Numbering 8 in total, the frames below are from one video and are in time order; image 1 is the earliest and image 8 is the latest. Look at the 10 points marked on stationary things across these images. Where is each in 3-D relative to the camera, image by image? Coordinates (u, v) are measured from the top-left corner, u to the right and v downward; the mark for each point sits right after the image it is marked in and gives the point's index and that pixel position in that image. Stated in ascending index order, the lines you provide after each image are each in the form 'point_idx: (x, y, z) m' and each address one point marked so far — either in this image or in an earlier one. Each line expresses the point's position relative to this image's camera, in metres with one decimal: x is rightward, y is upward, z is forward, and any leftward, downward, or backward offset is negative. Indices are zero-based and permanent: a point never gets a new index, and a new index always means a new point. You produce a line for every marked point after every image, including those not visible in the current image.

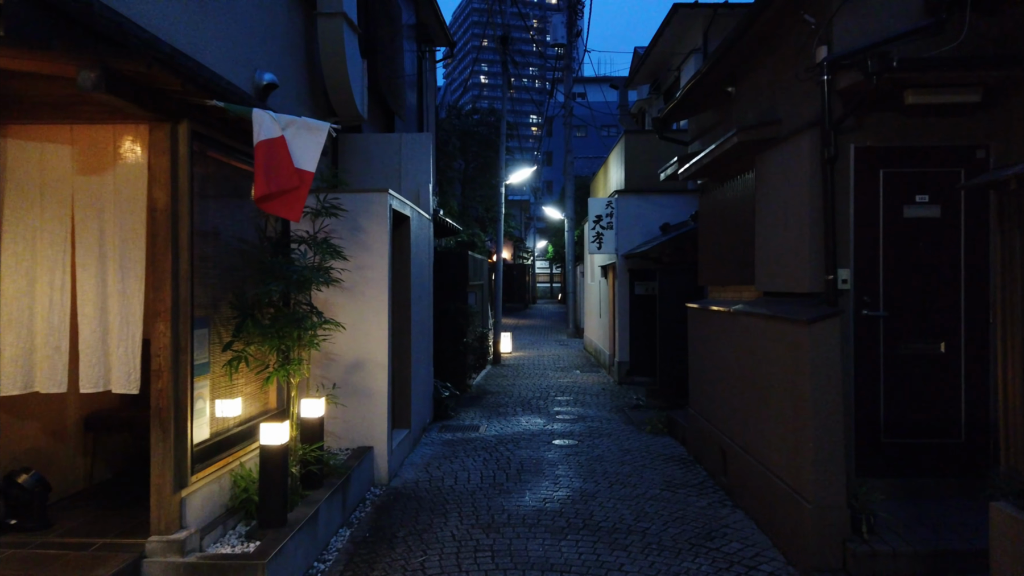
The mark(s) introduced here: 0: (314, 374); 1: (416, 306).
0: (-1.9, -0.8, +7.6) m
1: (-1.1, -0.2, +9.6) m
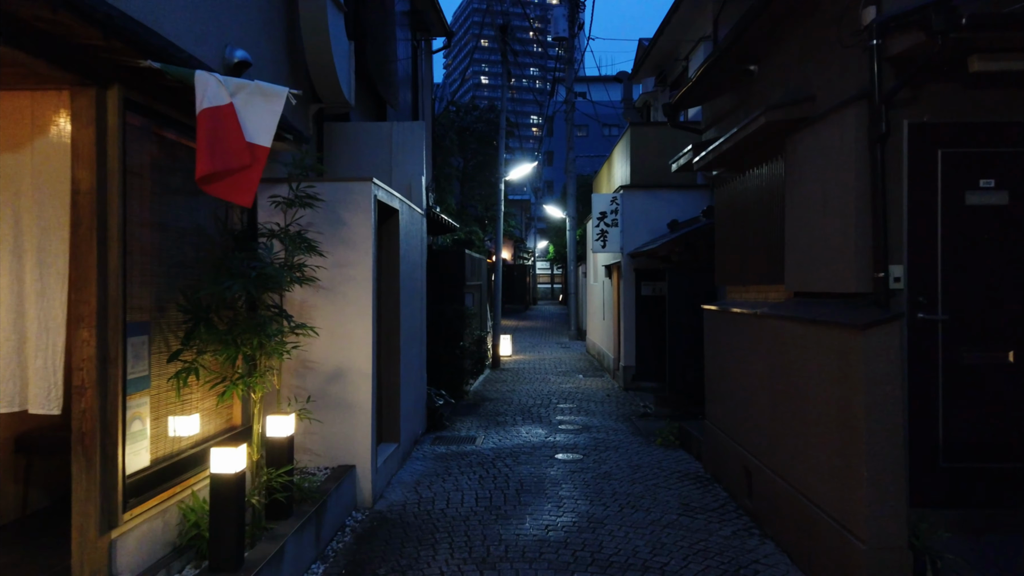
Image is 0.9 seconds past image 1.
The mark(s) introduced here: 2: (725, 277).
0: (-1.9, -0.8, +6.8) m
1: (-1.2, -0.2, +8.8) m
2: (+2.2, +0.1, +8.5) m
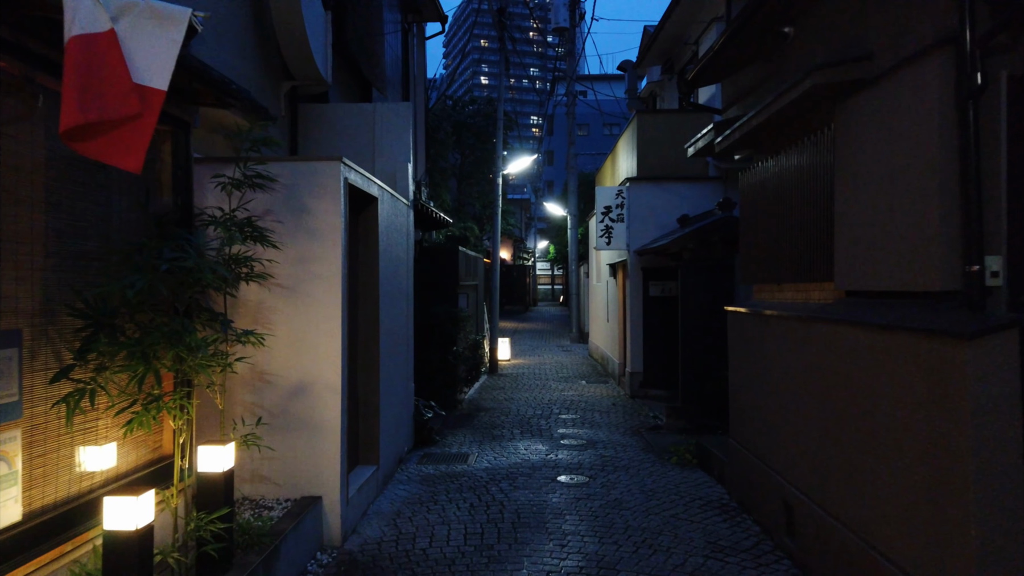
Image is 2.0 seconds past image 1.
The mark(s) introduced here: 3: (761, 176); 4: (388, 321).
0: (-1.9, -0.8, +5.8) m
1: (-1.2, -0.2, +7.7) m
2: (+2.2, +0.1, +7.4) m
3: (+2.3, +1.0, +7.3) m
4: (-1.2, -0.3, +7.7) m
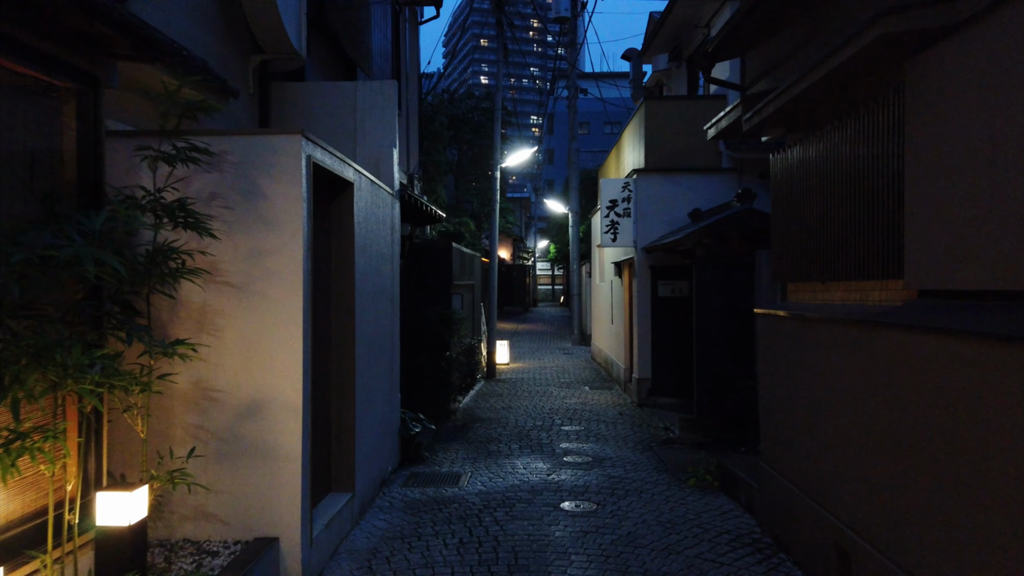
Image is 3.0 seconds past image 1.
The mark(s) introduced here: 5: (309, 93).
0: (-2.0, -0.8, +4.8) m
1: (-1.2, -0.2, +6.8) m
2: (+2.2, +0.1, +6.5) m
3: (+2.3, +1.0, +6.4) m
4: (-1.2, -0.3, +6.8) m
5: (-2.1, +2.0, +8.4) m
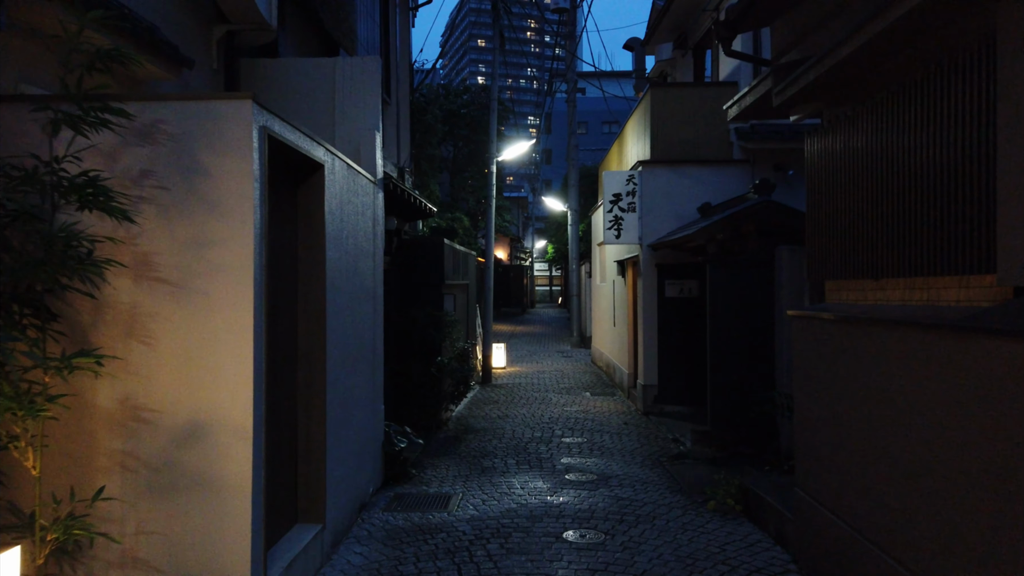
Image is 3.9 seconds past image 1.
0: (-2.0, -0.8, +4.0) m
1: (-1.2, -0.2, +5.9) m
2: (+2.2, +0.1, +5.6) m
3: (+2.2, +1.0, +5.5) m
4: (-1.2, -0.3, +5.9) m
5: (-2.1, +2.0, +7.5) m
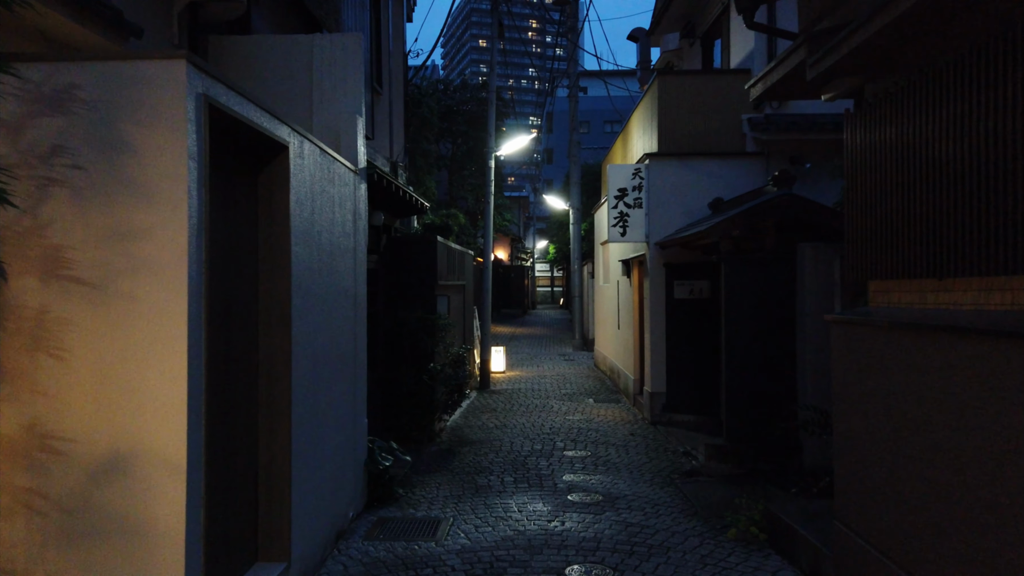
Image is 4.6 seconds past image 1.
0: (-2.0, -0.8, +3.2) m
1: (-1.3, -0.2, +5.2) m
2: (+2.1, +0.1, +4.9) m
3: (+2.2, +1.0, +4.8) m
4: (-1.3, -0.3, +5.2) m
5: (-2.2, +2.0, +6.8) m
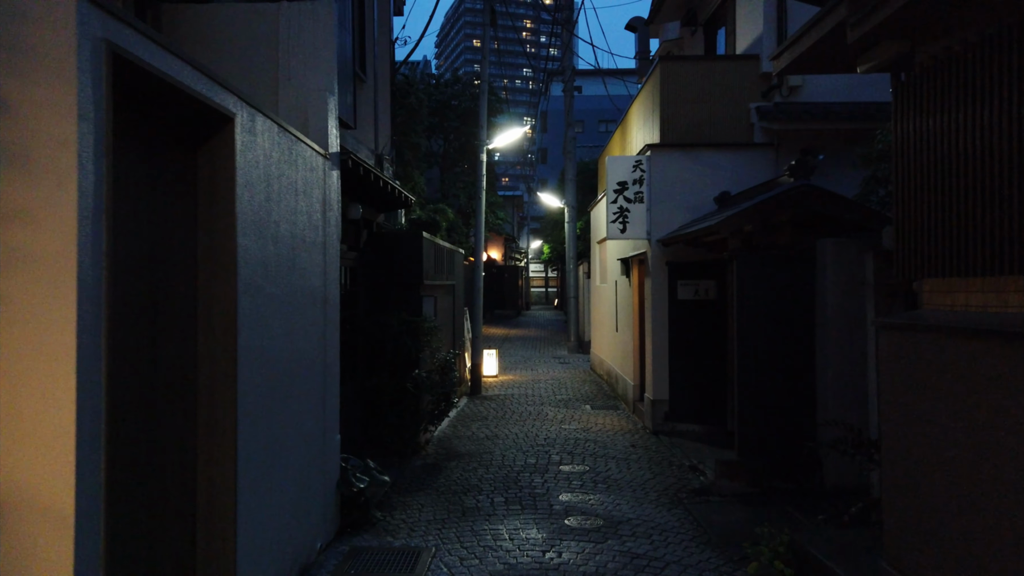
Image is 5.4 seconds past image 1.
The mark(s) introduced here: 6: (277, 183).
0: (-2.1, -0.8, +2.5) m
1: (-1.3, -0.2, +4.5) m
2: (+2.1, +0.1, +4.2) m
3: (+2.2, +1.0, +4.1) m
4: (-1.3, -0.3, +4.5) m
5: (-2.2, +2.0, +6.1) m
6: (-1.3, +0.6, +4.6) m
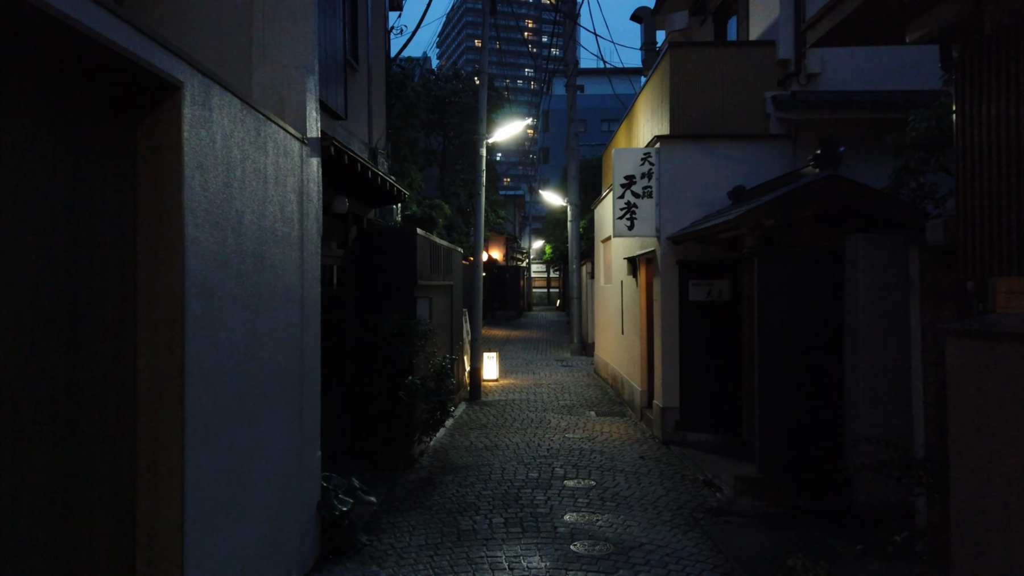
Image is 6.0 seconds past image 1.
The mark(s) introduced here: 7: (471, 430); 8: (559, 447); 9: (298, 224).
0: (-2.1, -0.8, +1.9) m
1: (-1.3, -0.2, +3.9) m
2: (+2.1, +0.1, +3.6) m
3: (+2.2, +1.0, +3.5) m
4: (-1.3, -0.3, +3.8) m
5: (-2.2, +2.0, +5.5) m
6: (-1.4, +0.6, +4.0) m
7: (-0.5, -1.8, +10.3) m
8: (+0.5, -1.9, +9.3) m
9: (-1.3, +0.4, +4.9) m
